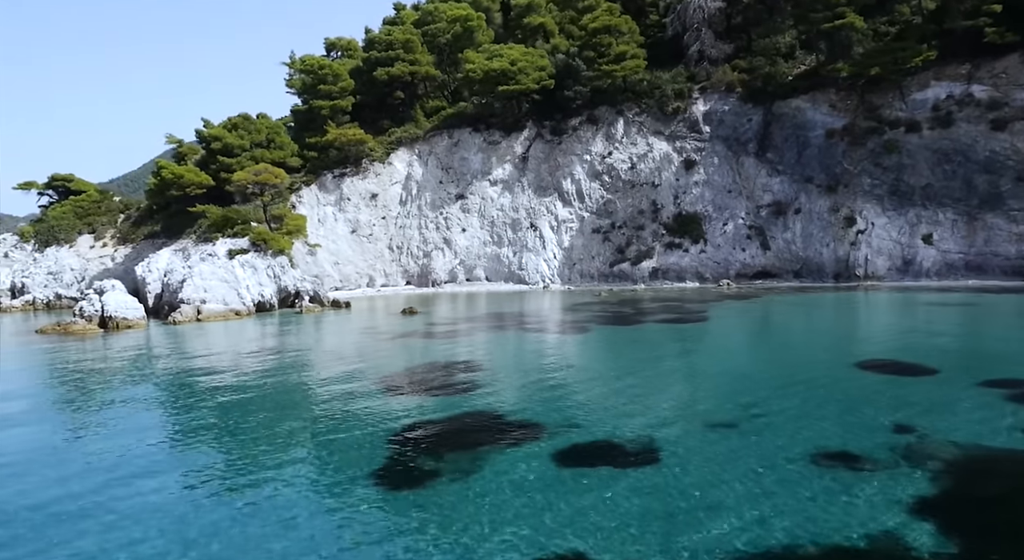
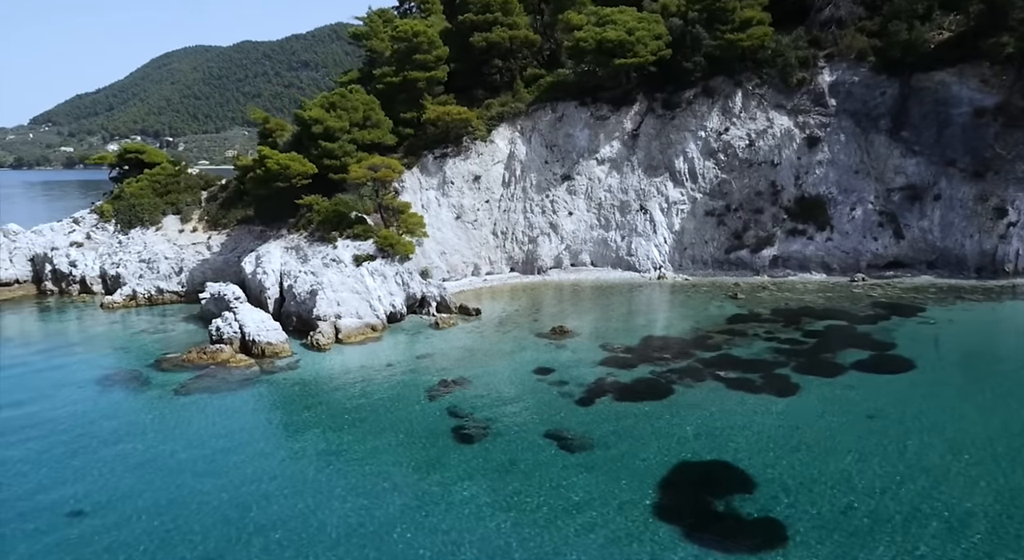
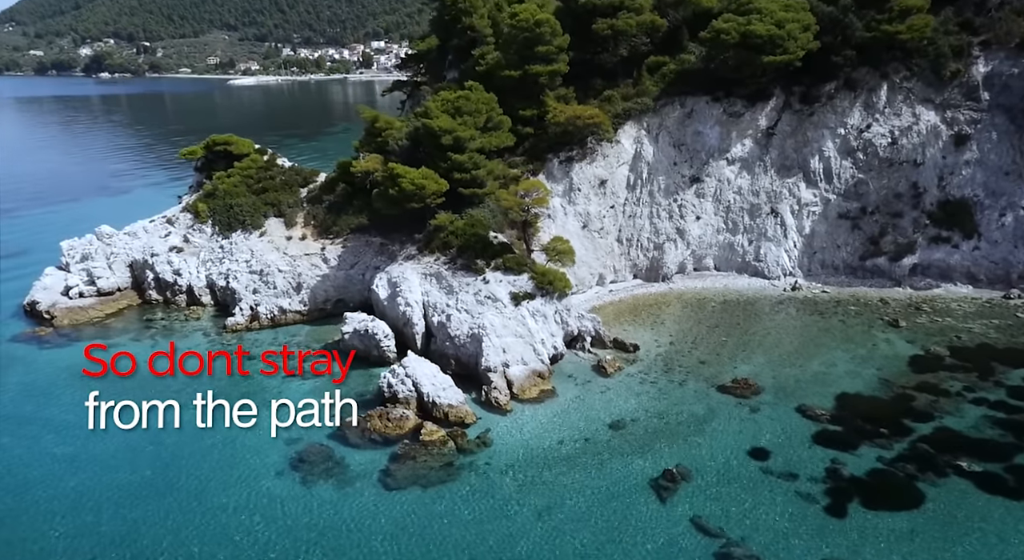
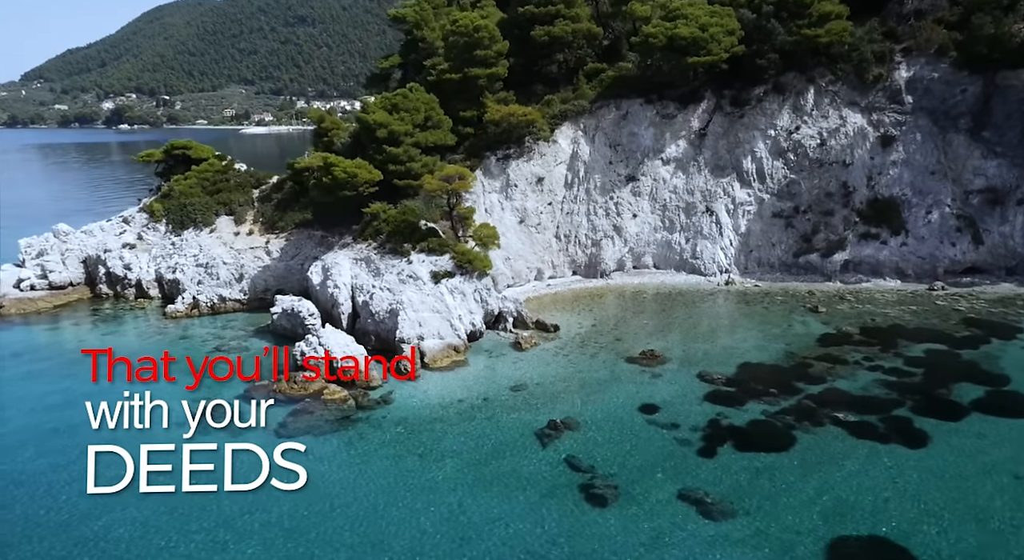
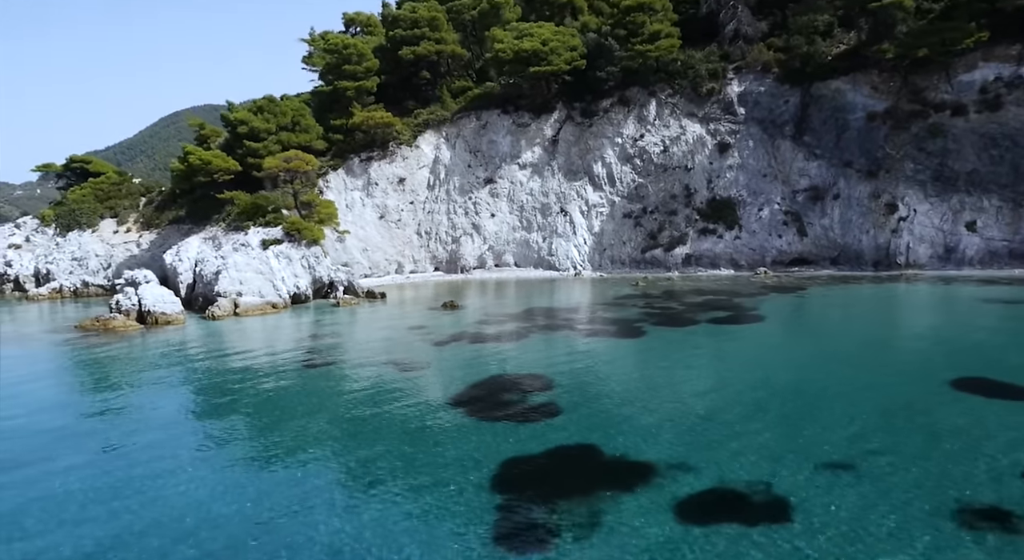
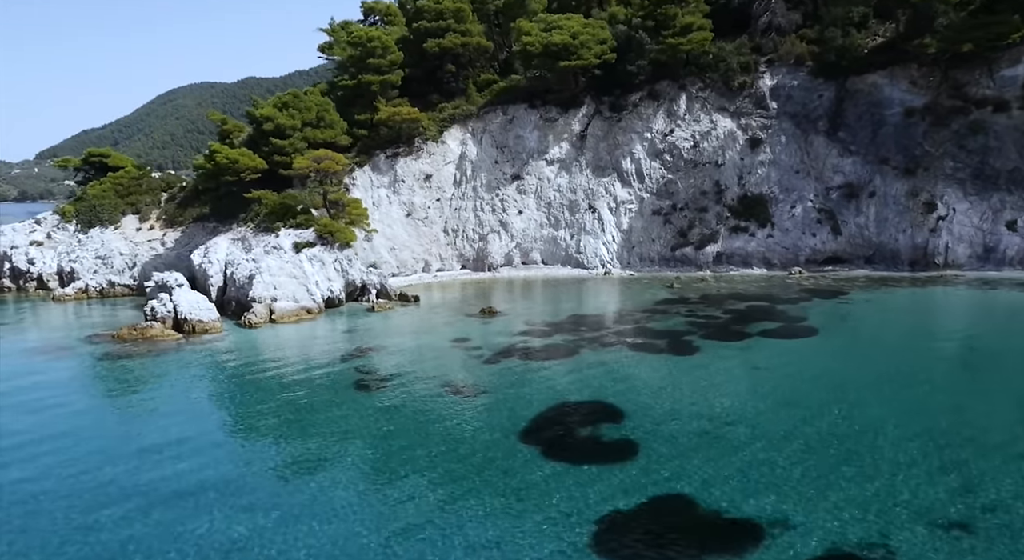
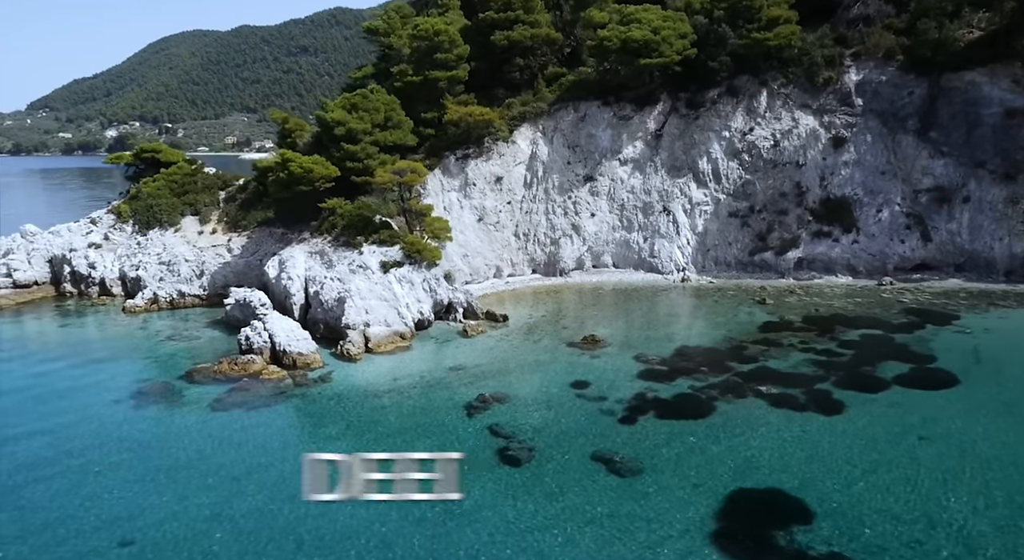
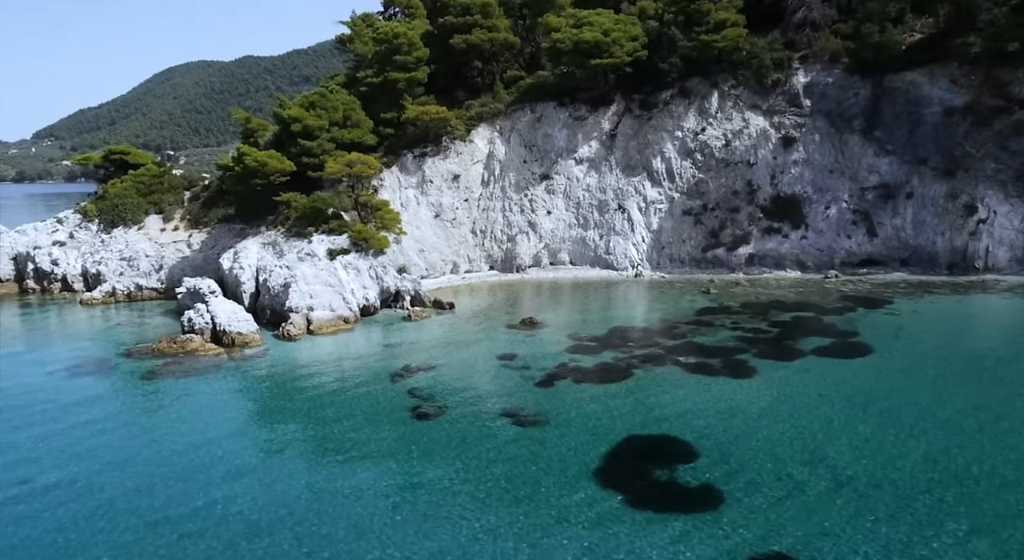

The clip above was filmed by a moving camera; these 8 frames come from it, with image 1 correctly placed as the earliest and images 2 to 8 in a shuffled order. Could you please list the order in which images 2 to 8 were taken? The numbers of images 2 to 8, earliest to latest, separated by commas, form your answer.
5, 6, 8, 2, 7, 4, 3
